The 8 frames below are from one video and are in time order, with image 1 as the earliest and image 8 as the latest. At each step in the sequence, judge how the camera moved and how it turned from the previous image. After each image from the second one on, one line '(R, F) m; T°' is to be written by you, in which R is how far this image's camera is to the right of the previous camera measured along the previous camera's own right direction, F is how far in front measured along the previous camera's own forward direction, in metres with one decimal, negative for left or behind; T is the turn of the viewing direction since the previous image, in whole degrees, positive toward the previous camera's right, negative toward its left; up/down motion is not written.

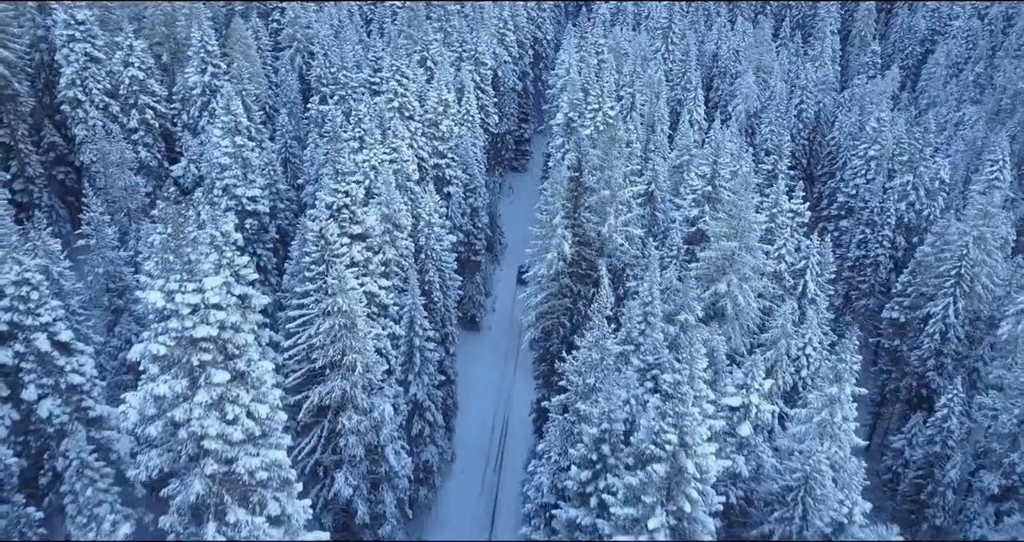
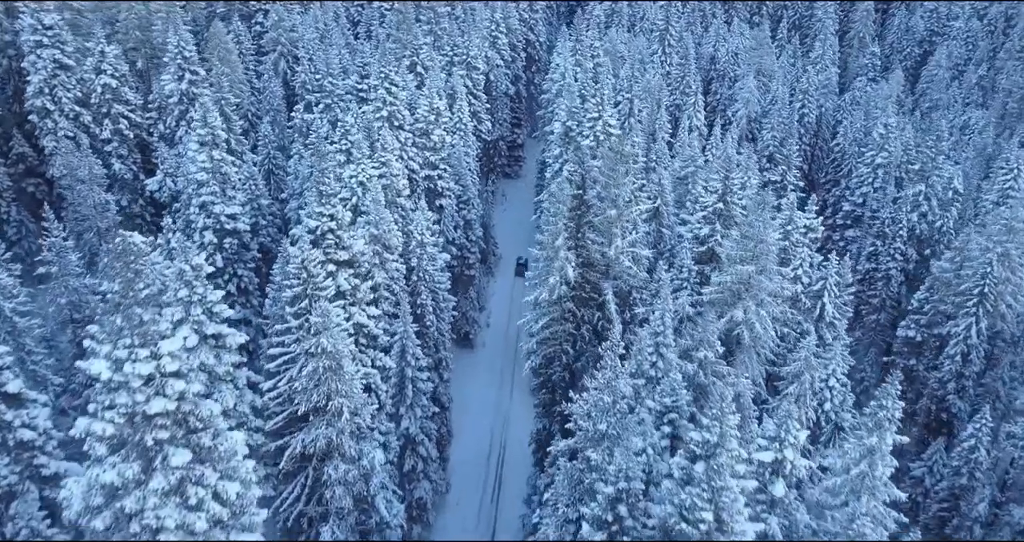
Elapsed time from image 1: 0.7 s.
(-0.4, +2.3) m; +1°
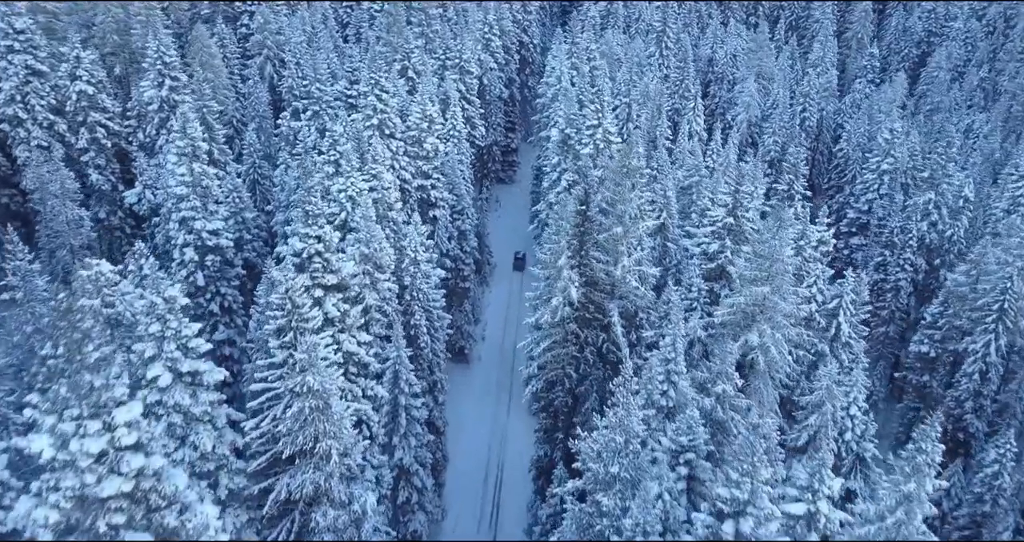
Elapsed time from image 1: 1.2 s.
(-0.3, +1.8) m; +1°
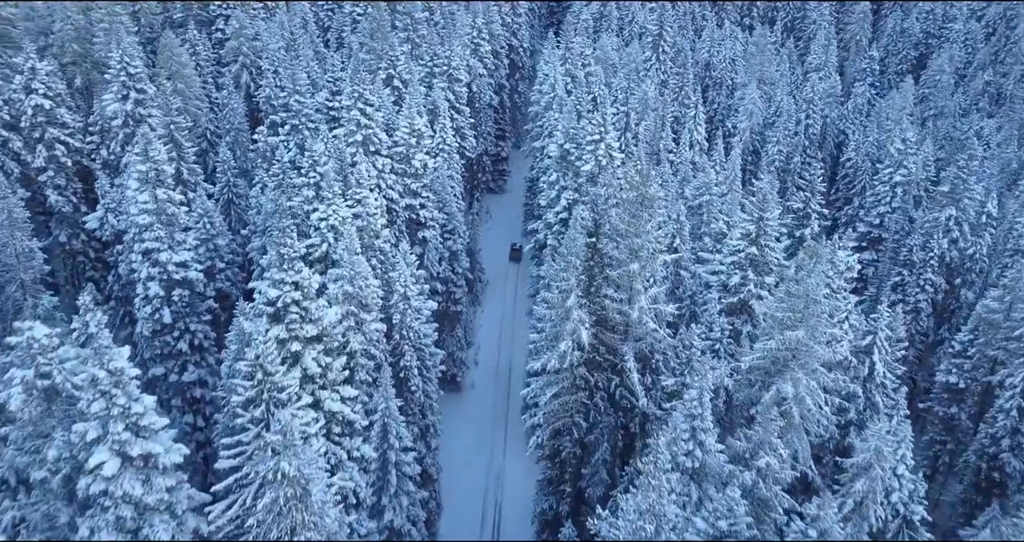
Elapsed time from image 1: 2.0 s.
(-0.6, +3.0) m; +1°
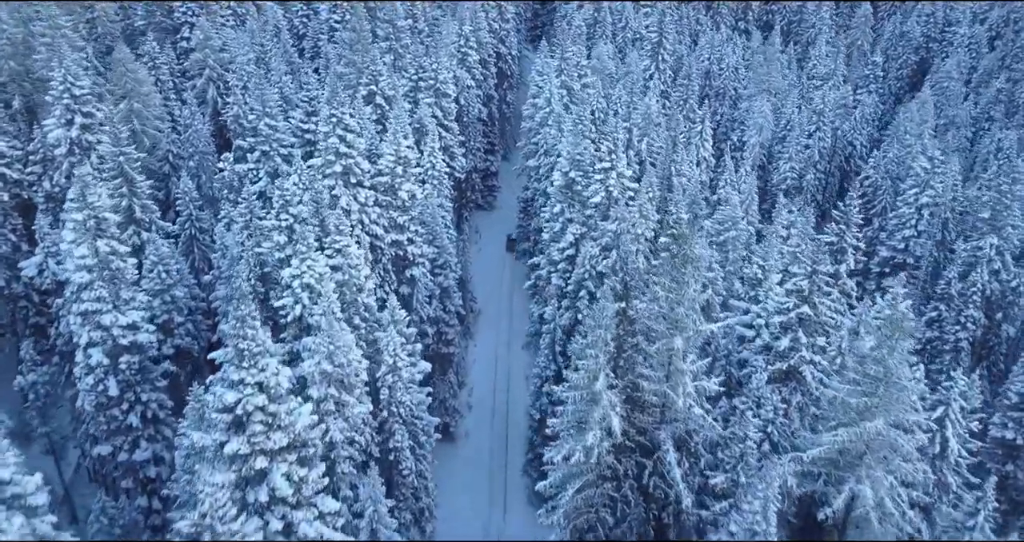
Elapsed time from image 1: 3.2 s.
(-0.9, +4.4) m; +1°
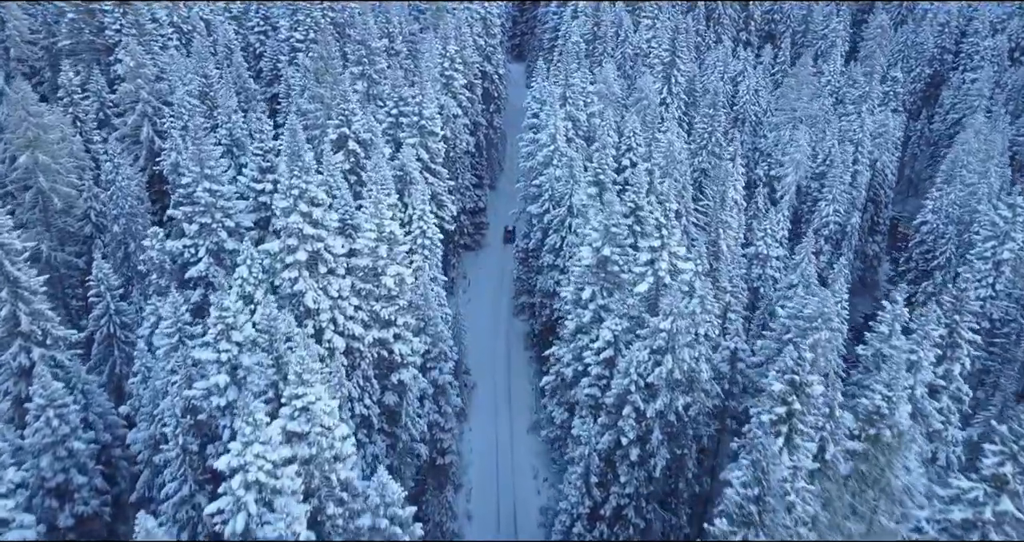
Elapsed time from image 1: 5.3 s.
(-1.8, +8.2) m; +2°
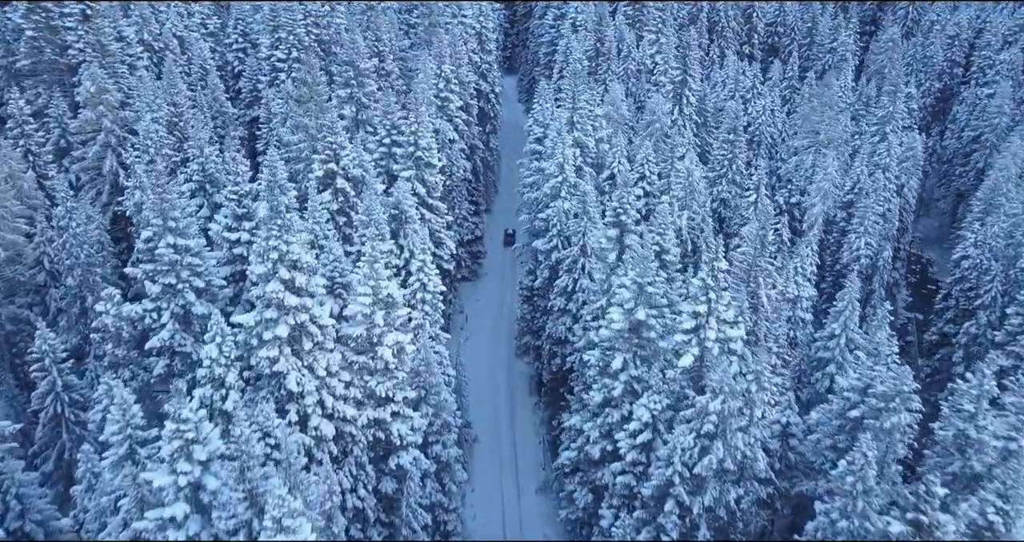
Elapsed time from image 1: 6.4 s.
(-1.0, +4.0) m; +1°
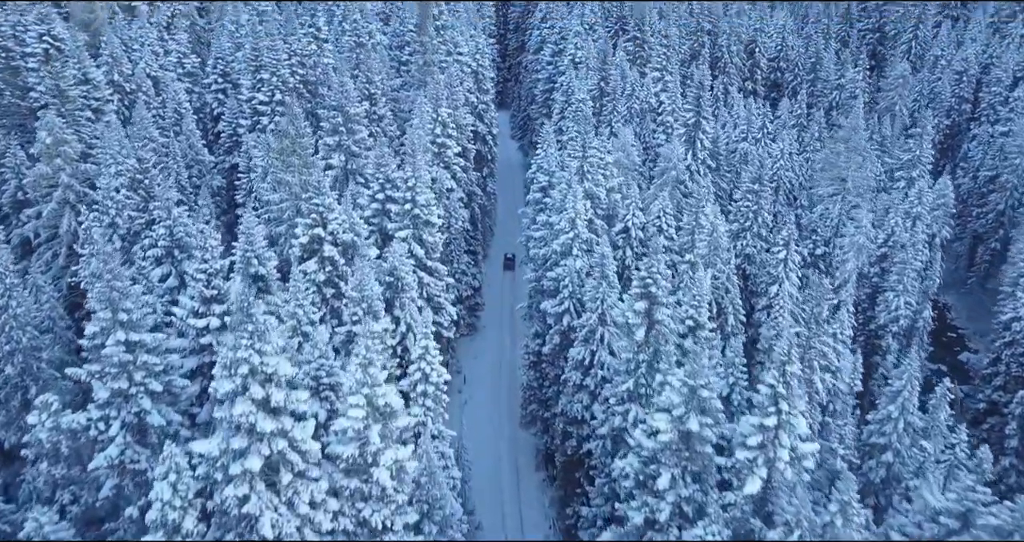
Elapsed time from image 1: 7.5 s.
(-1.0, +4.0) m; +1°
